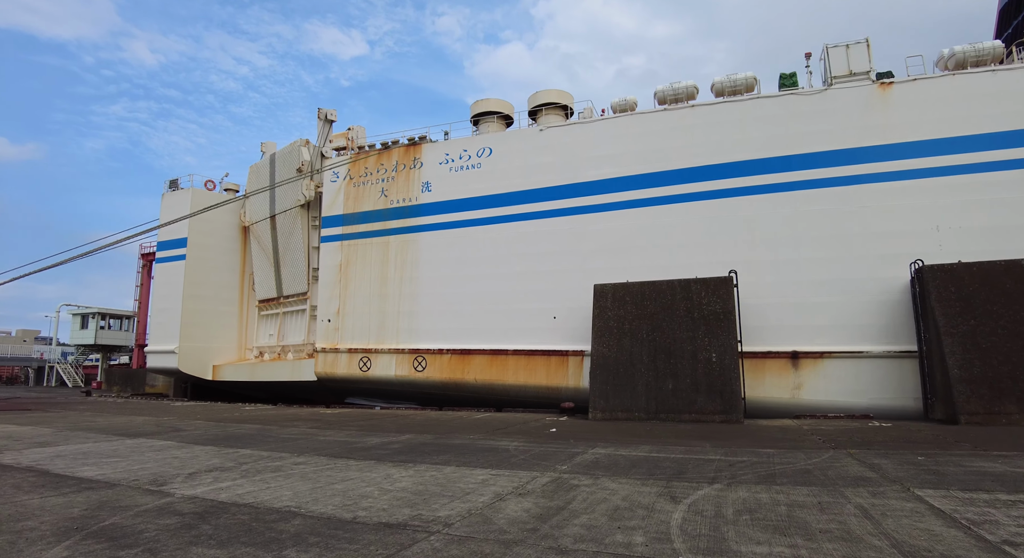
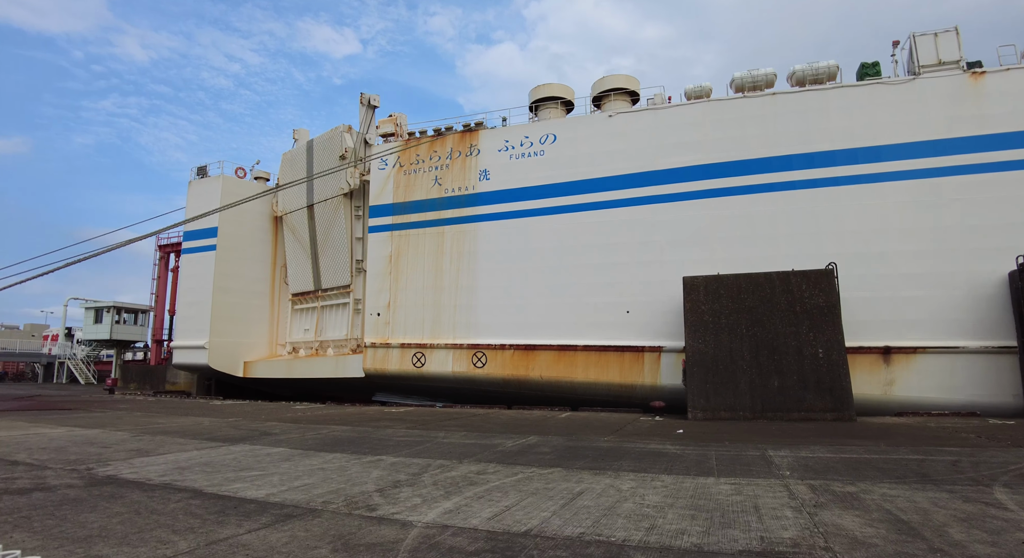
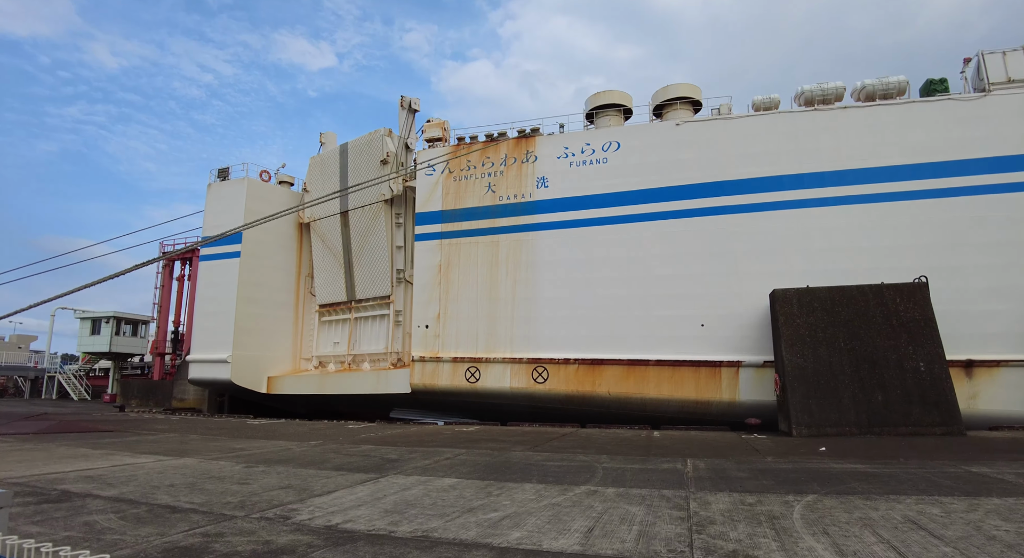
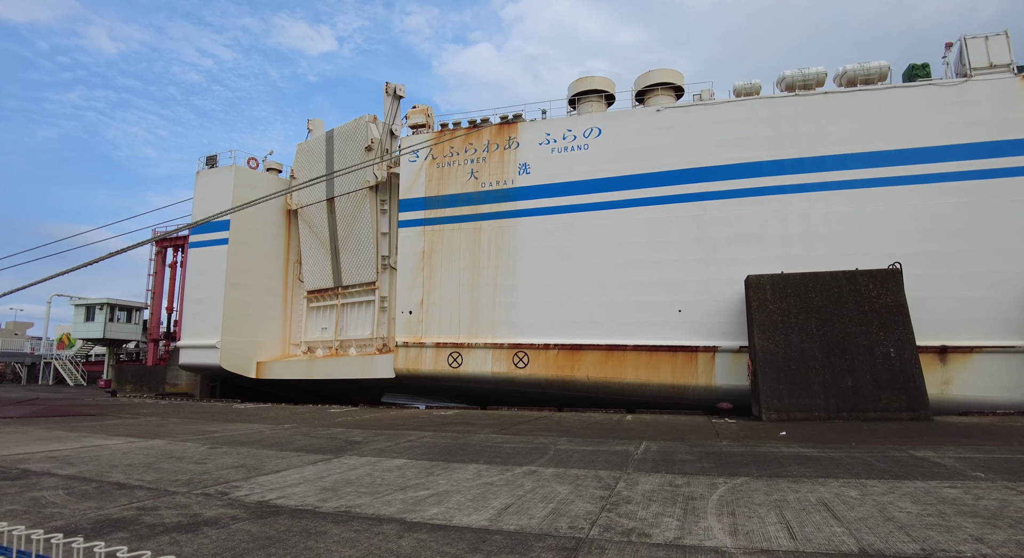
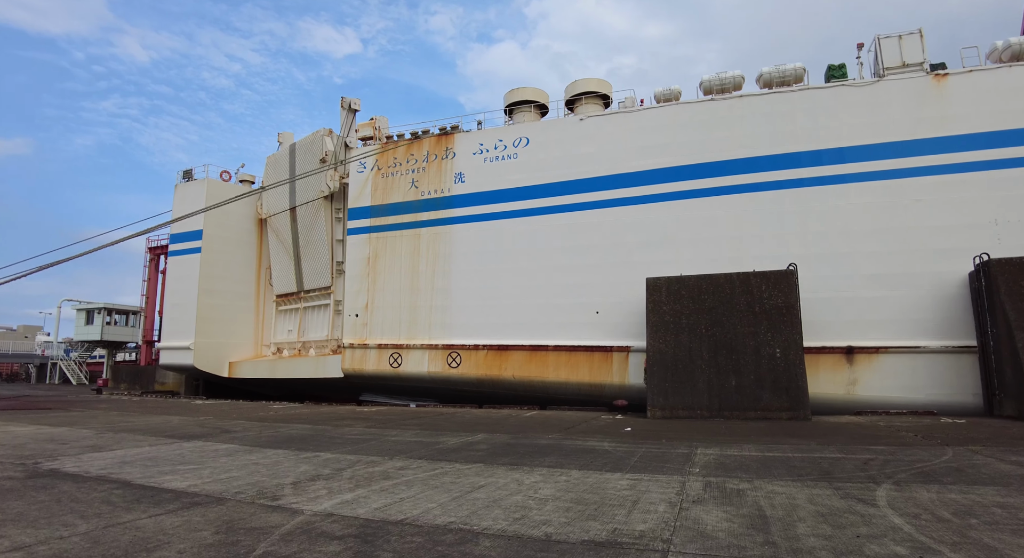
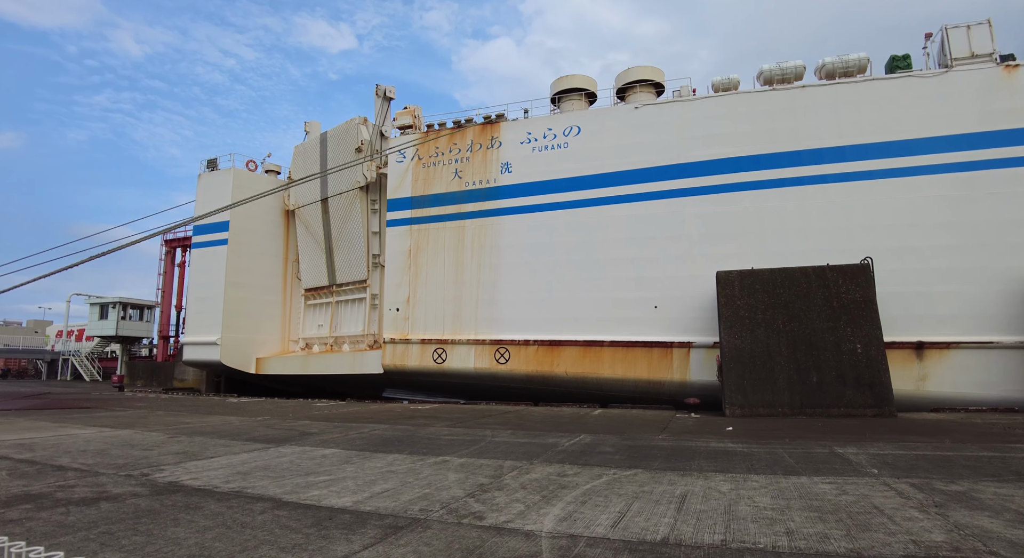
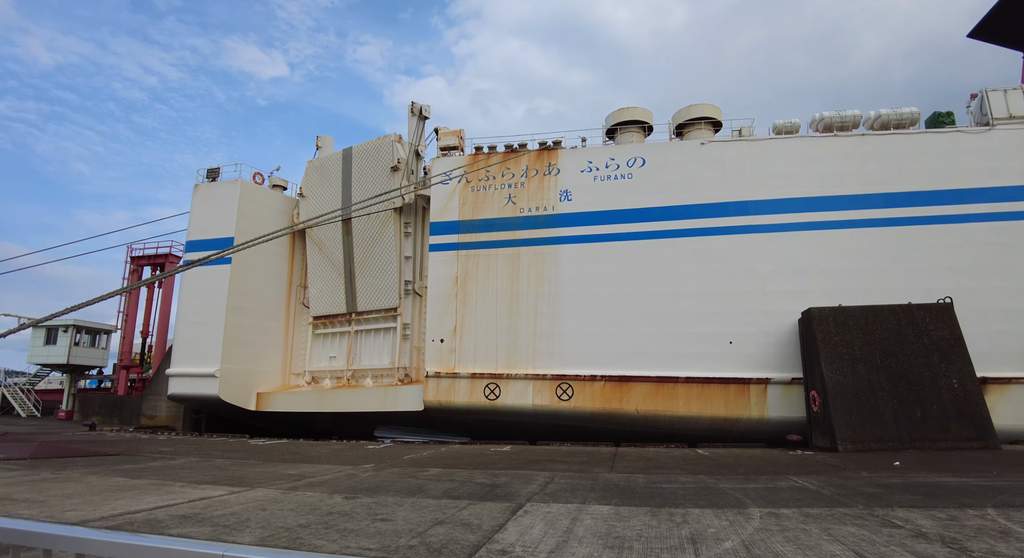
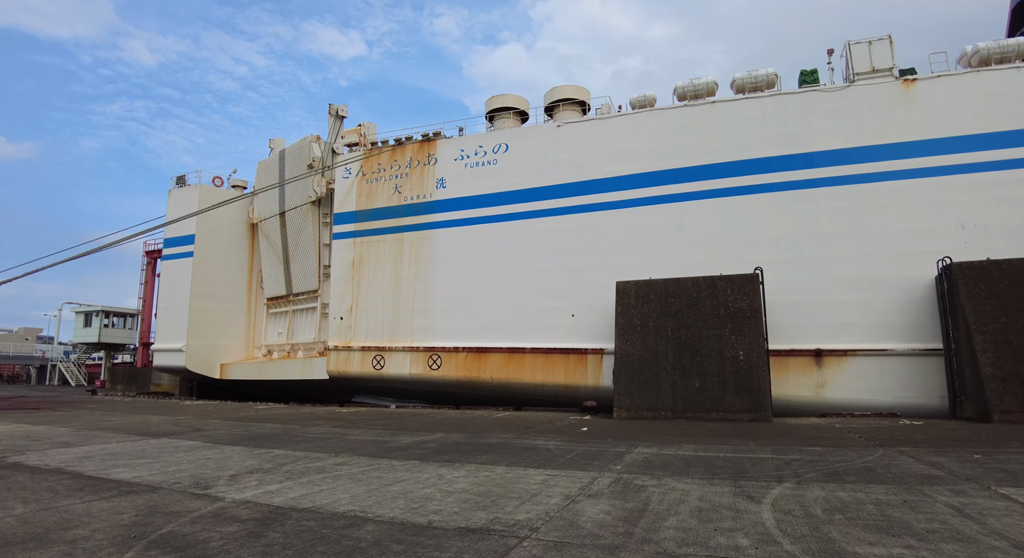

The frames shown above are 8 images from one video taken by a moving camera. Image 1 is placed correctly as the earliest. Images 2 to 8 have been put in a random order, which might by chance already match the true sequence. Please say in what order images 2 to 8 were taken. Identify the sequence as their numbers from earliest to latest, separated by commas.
8, 5, 2, 6, 4, 3, 7
